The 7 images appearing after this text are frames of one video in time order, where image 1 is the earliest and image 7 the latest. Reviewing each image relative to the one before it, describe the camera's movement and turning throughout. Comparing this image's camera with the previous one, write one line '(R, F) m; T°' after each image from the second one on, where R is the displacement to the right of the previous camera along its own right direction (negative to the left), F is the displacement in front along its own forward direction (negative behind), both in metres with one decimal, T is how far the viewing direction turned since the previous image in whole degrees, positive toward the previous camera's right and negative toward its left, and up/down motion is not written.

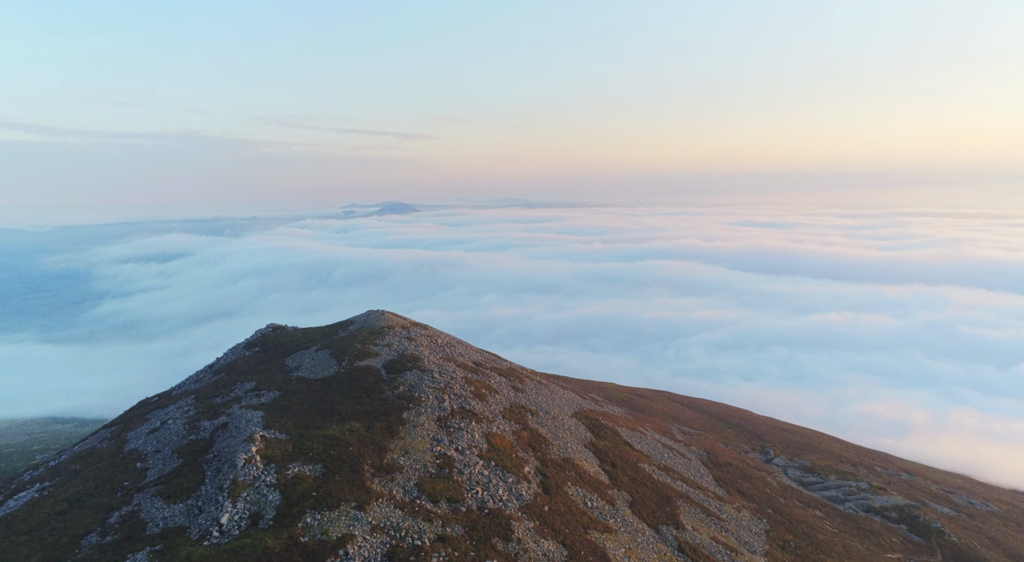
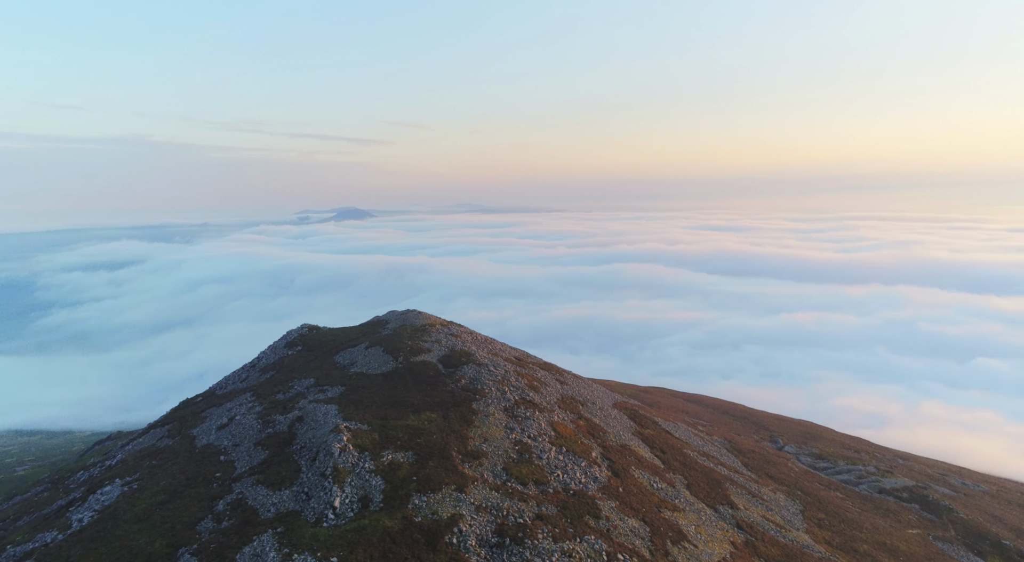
(-8.1, -2.3) m; +3°
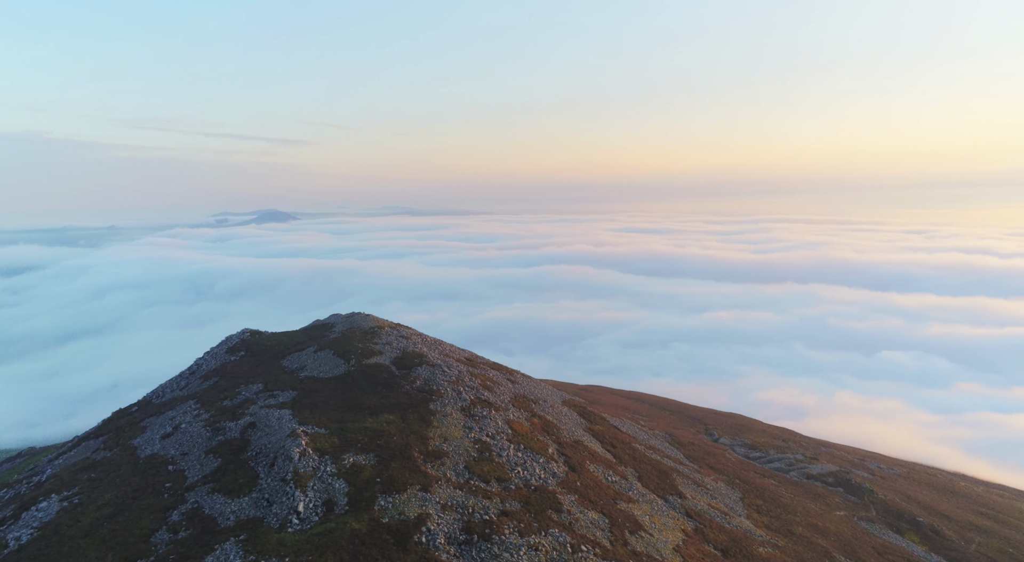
(-2.1, -0.5) m; +6°
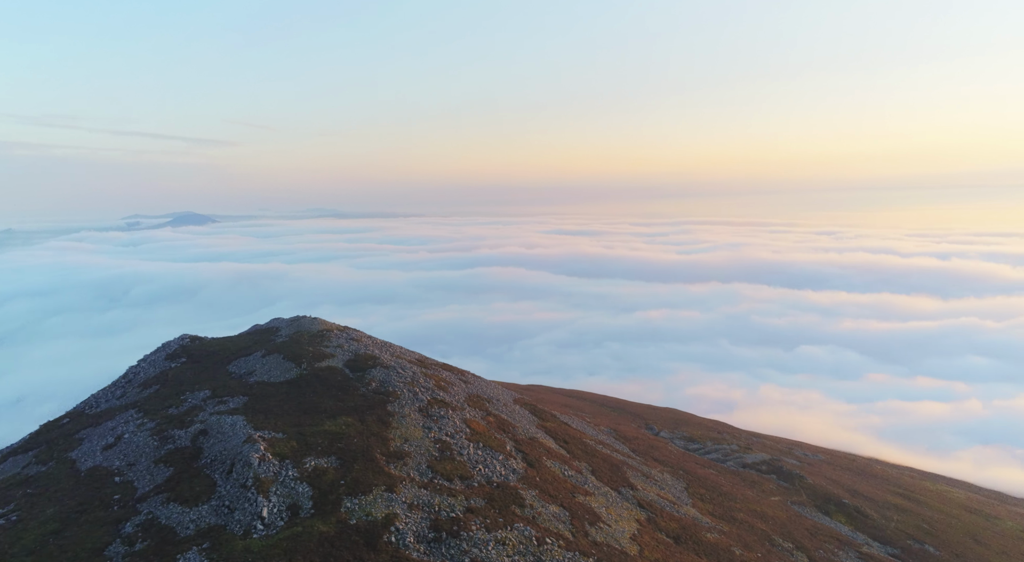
(-2.1, -0.6) m; +6°
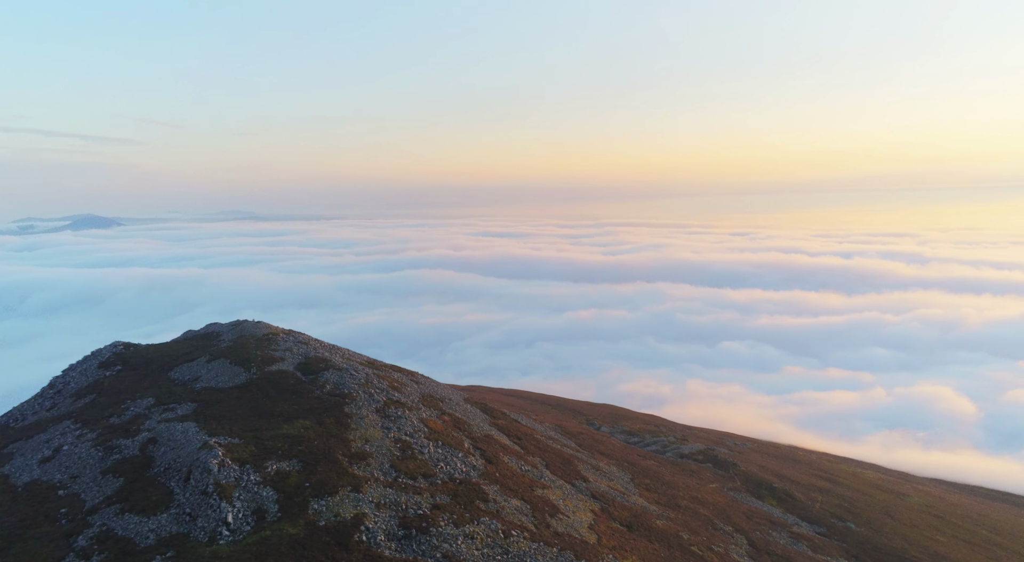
(-2.4, -0.8) m; +6°
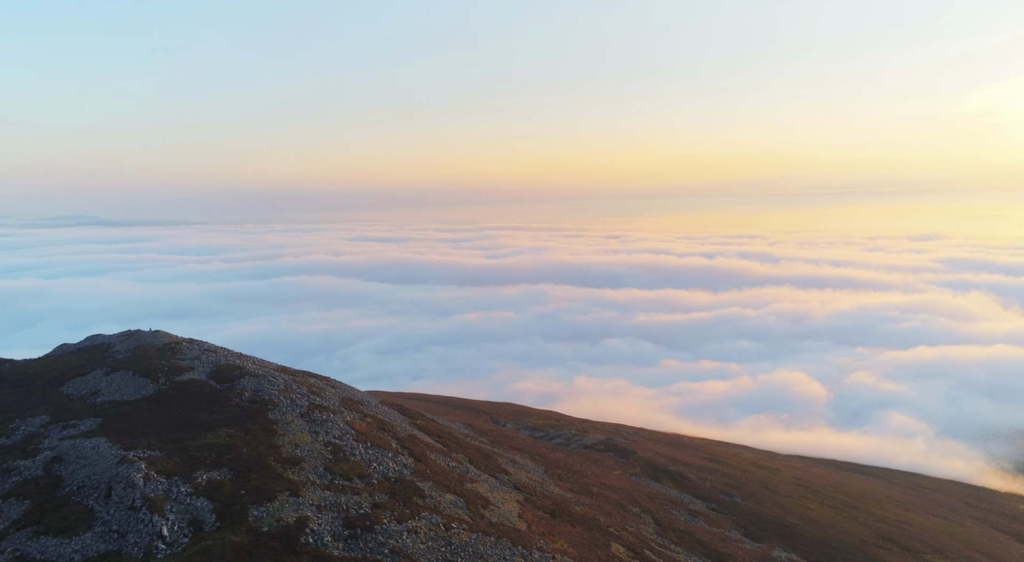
(-3.6, -1.2) m; +10°
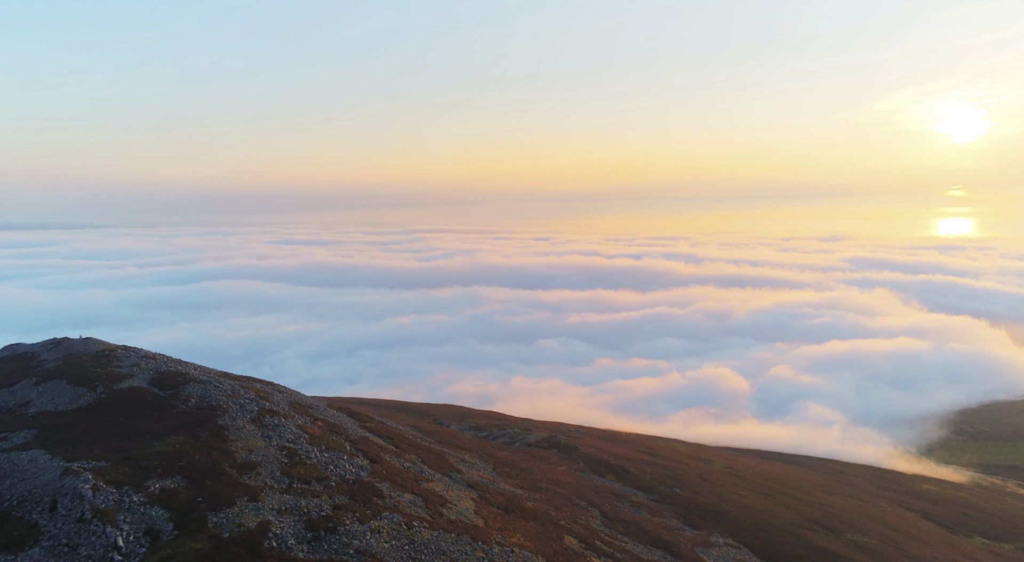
(-1.9, -0.7) m; +6°
